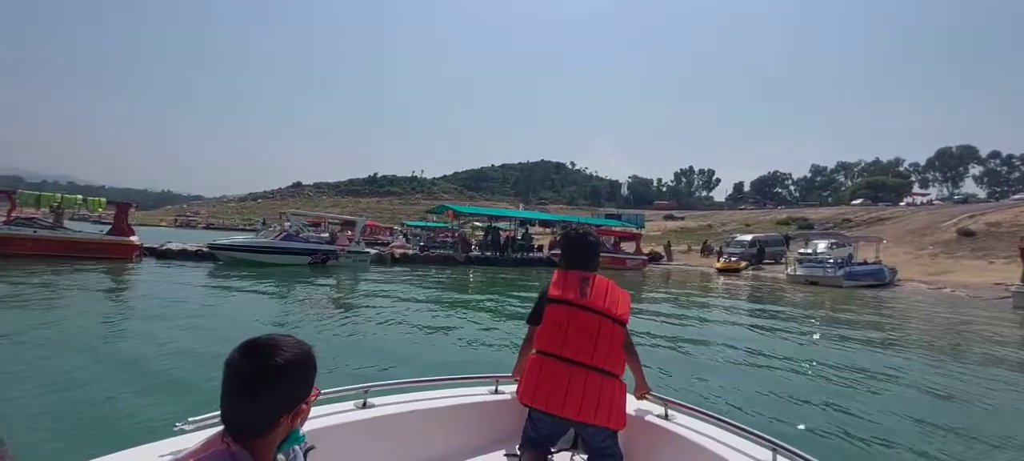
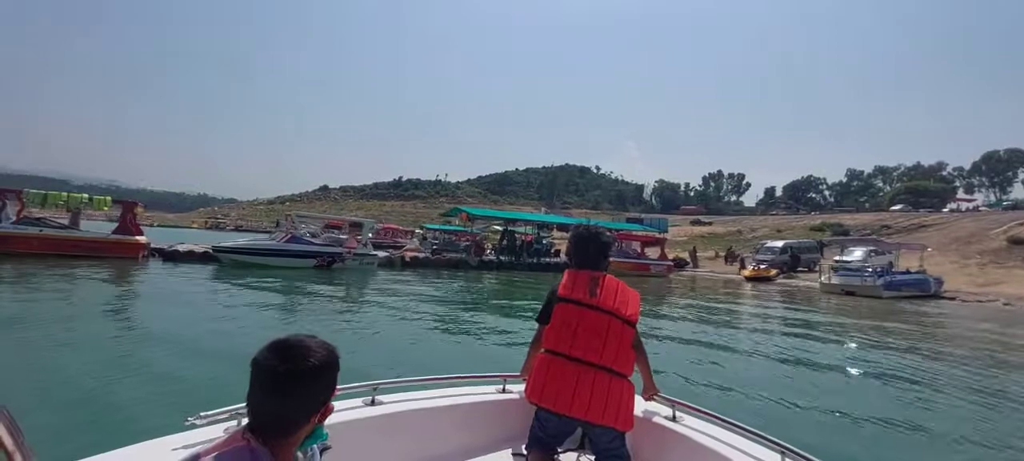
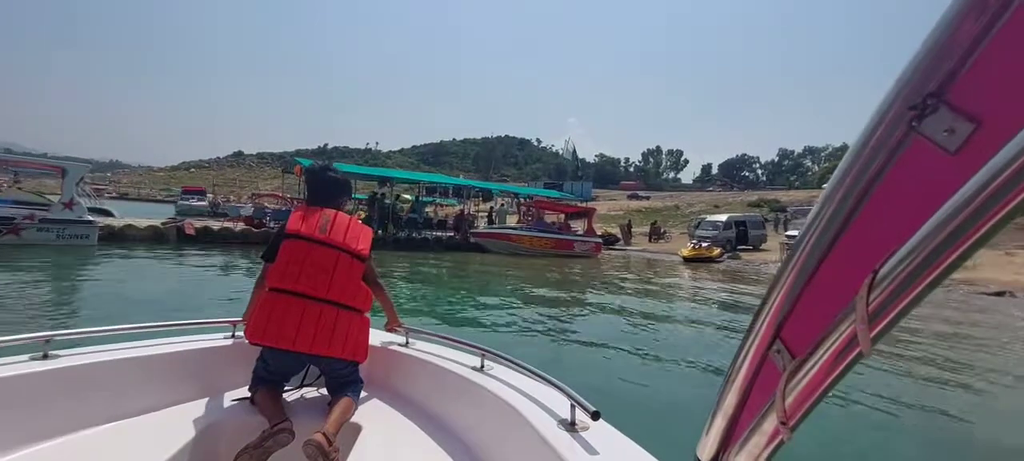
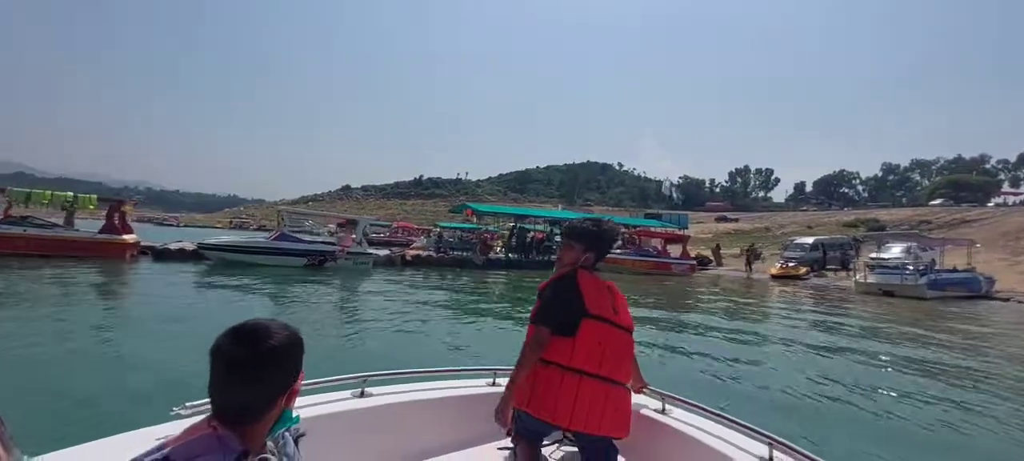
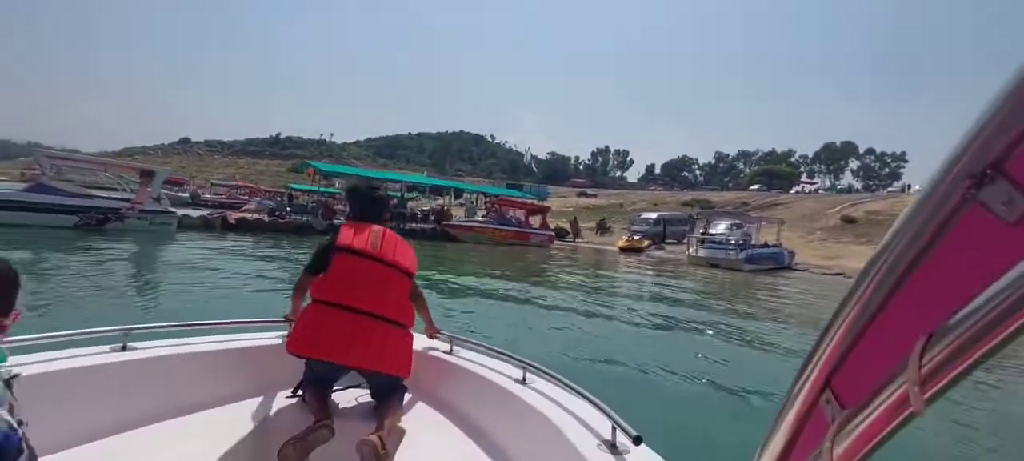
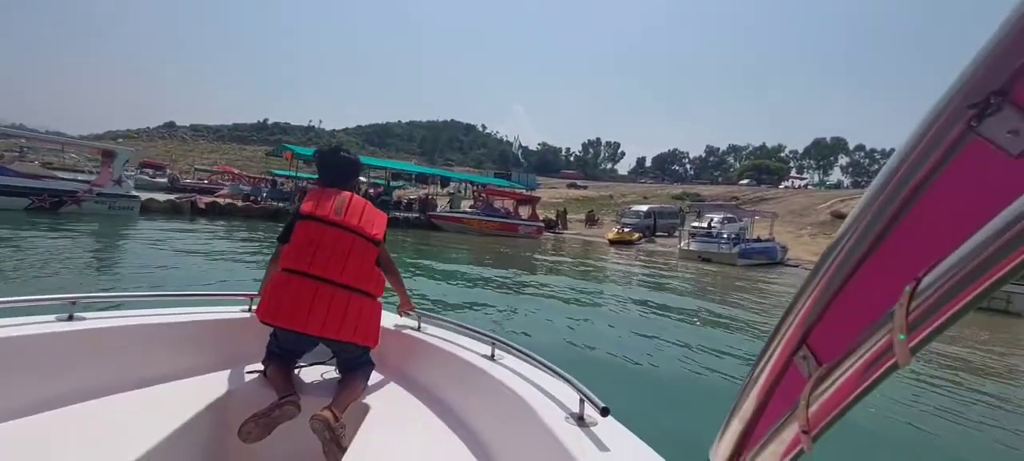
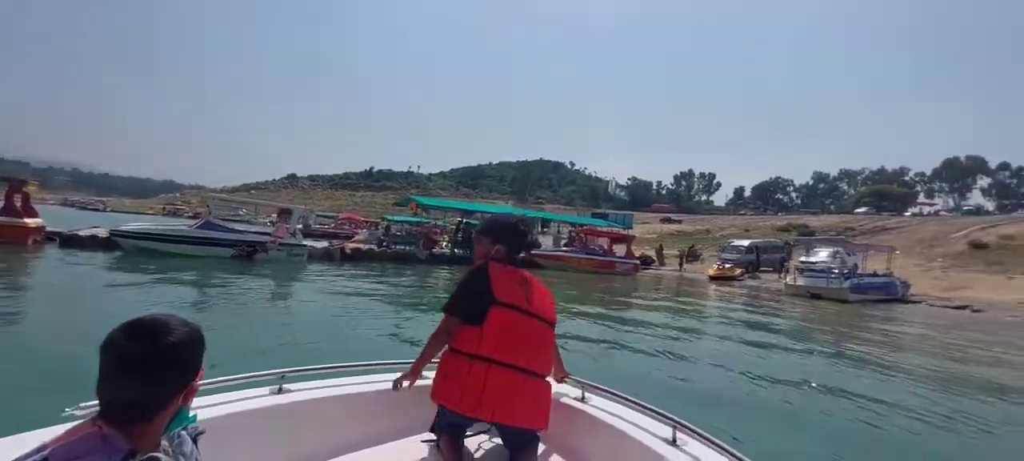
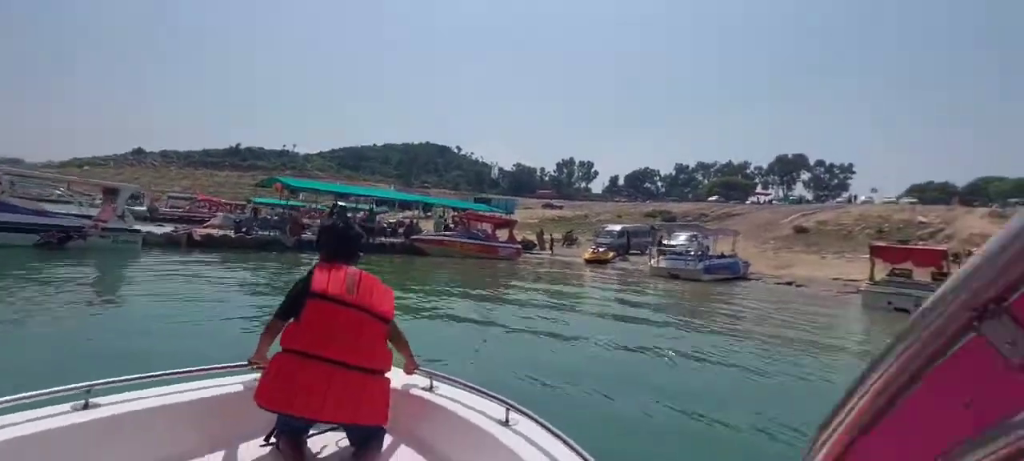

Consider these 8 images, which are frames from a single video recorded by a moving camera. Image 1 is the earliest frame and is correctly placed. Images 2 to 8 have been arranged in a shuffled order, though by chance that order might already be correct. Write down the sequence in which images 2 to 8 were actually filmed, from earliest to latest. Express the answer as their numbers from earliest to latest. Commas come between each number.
2, 4, 7, 8, 5, 6, 3
